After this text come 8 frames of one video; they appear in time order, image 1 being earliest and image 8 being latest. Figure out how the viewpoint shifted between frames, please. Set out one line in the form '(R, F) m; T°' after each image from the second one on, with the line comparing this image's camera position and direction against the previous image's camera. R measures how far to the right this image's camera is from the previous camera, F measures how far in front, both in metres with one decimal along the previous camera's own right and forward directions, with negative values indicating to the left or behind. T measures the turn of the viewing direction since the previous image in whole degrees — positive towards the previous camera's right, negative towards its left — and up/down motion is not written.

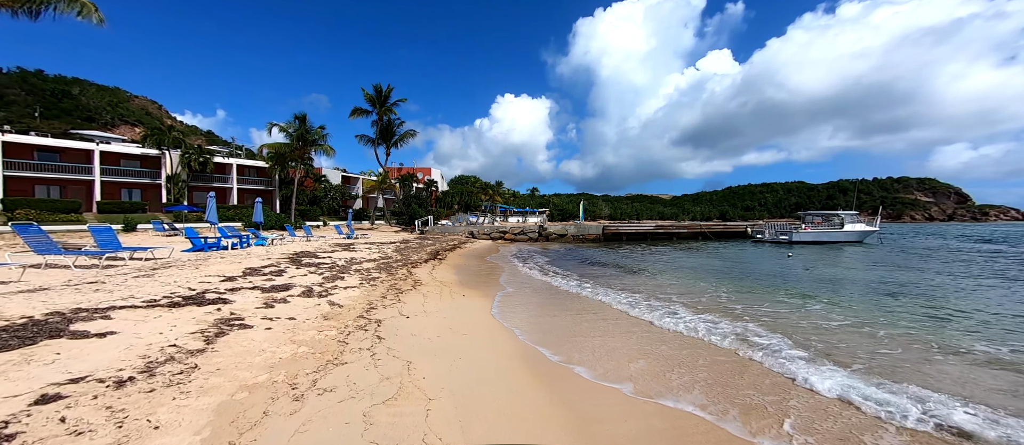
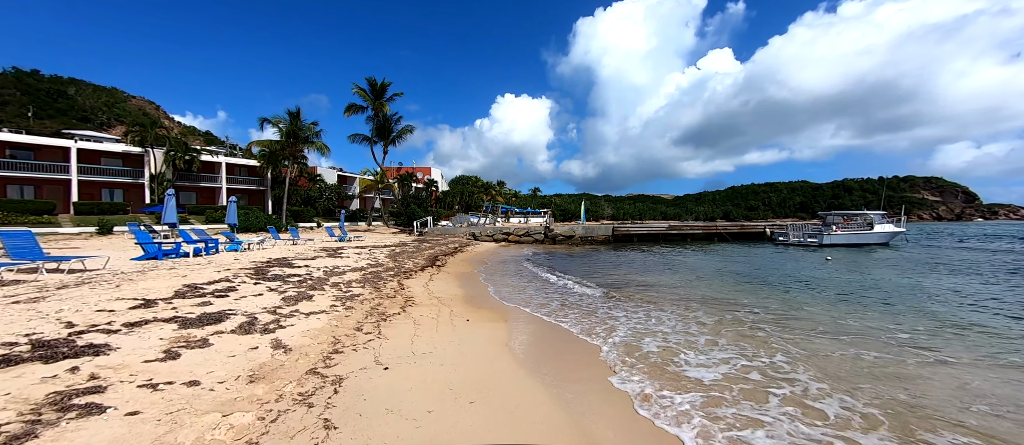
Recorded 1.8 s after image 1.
(-0.4, +2.2) m; 0°
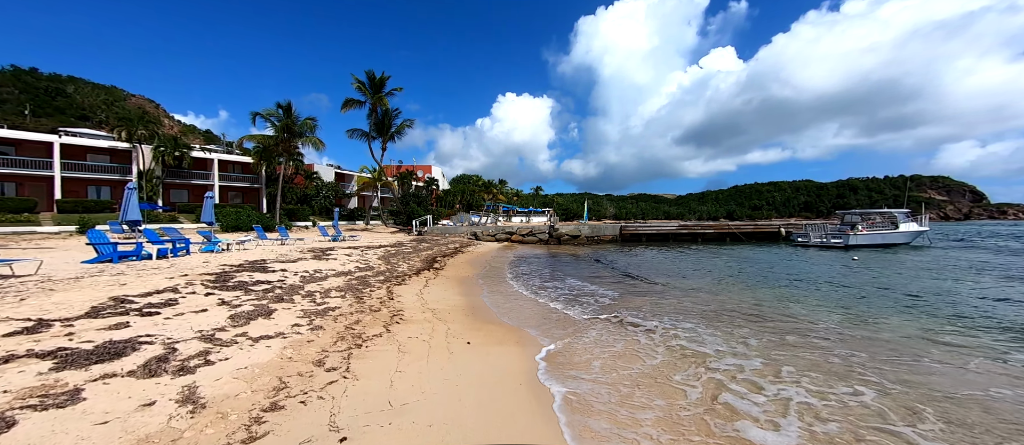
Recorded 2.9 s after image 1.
(-0.2, +1.5) m; 0°
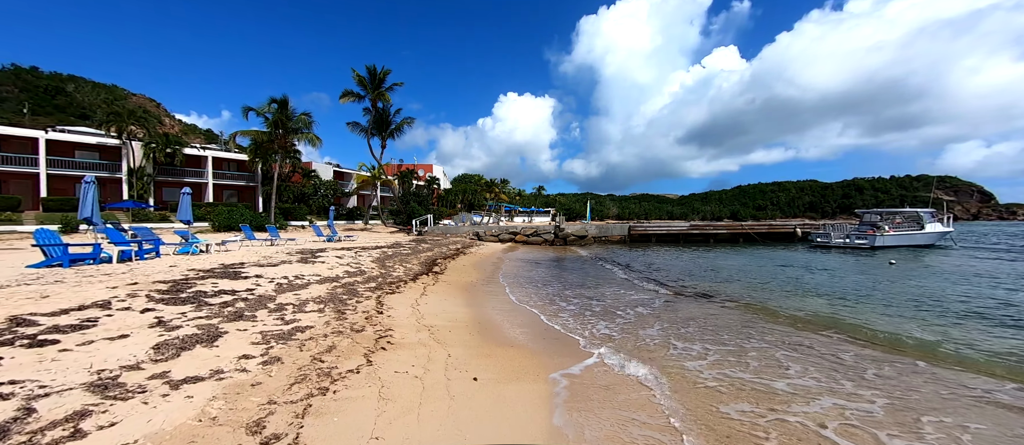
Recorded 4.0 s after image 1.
(-0.3, +1.4) m; 0°
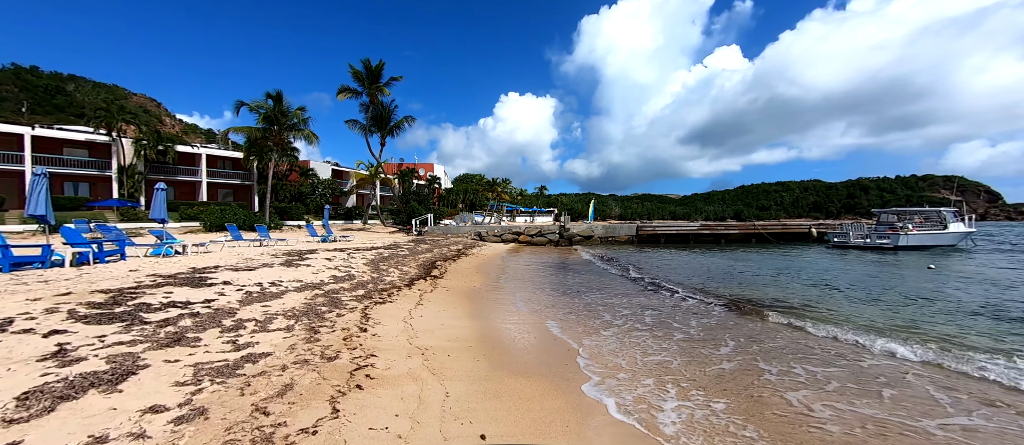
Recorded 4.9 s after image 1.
(-0.2, +1.2) m; 0°
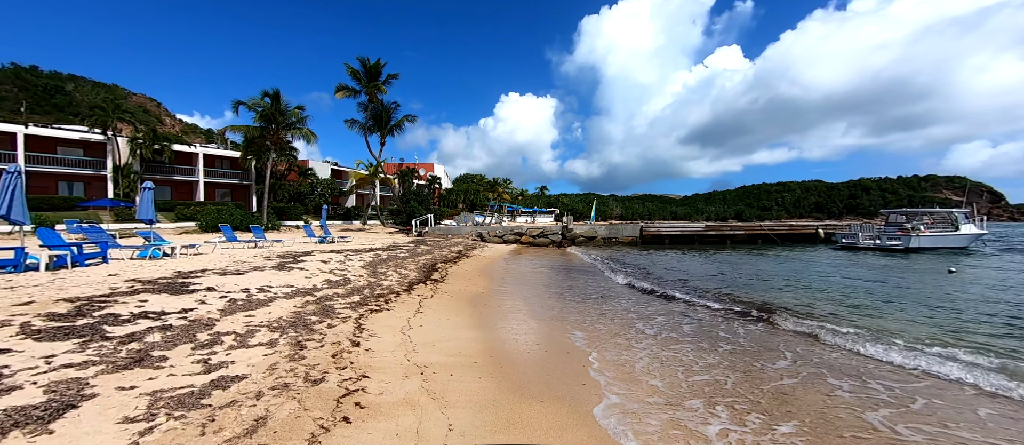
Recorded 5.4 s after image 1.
(-0.1, +0.6) m; 0°
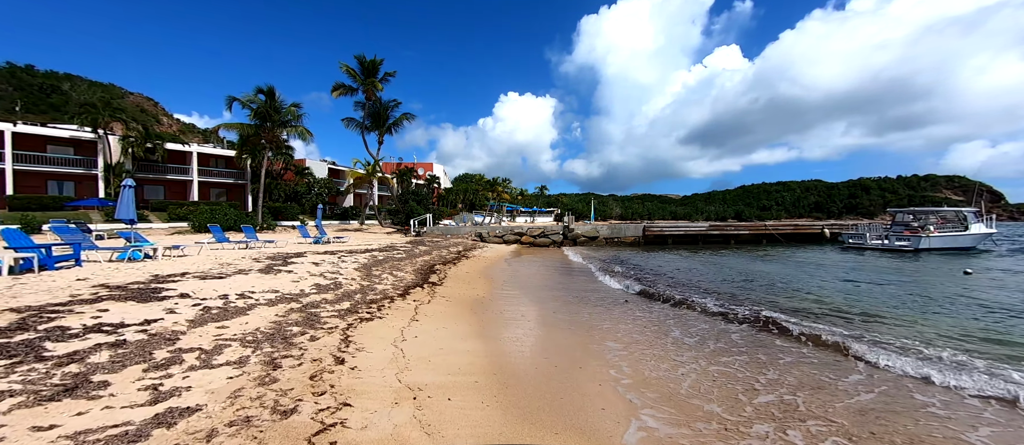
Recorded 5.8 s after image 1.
(-0.1, +0.6) m; 0°
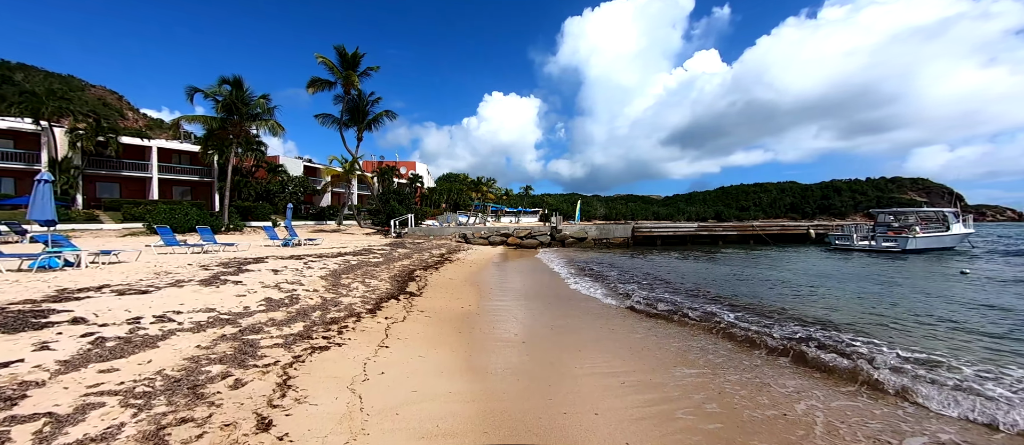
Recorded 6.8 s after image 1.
(-0.1, +1.1) m; +3°
